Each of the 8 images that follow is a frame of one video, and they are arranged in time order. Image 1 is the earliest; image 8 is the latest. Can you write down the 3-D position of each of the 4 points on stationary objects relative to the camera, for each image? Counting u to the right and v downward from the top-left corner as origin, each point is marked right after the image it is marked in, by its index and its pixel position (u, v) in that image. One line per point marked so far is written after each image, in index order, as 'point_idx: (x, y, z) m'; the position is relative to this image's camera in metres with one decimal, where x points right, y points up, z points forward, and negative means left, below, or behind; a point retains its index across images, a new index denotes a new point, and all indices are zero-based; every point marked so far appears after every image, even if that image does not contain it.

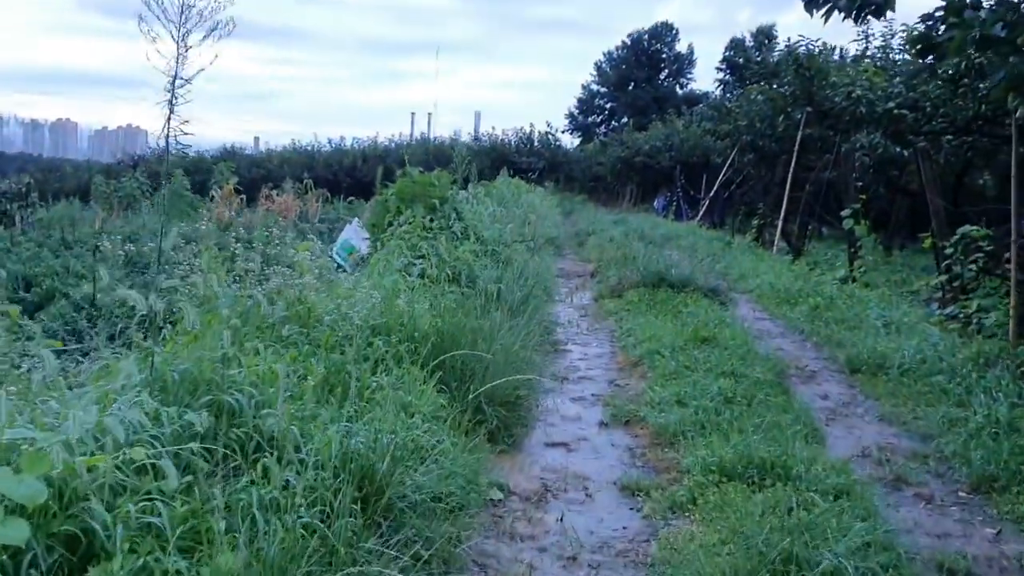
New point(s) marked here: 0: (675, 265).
0: (+1.2, +0.2, +9.7) m
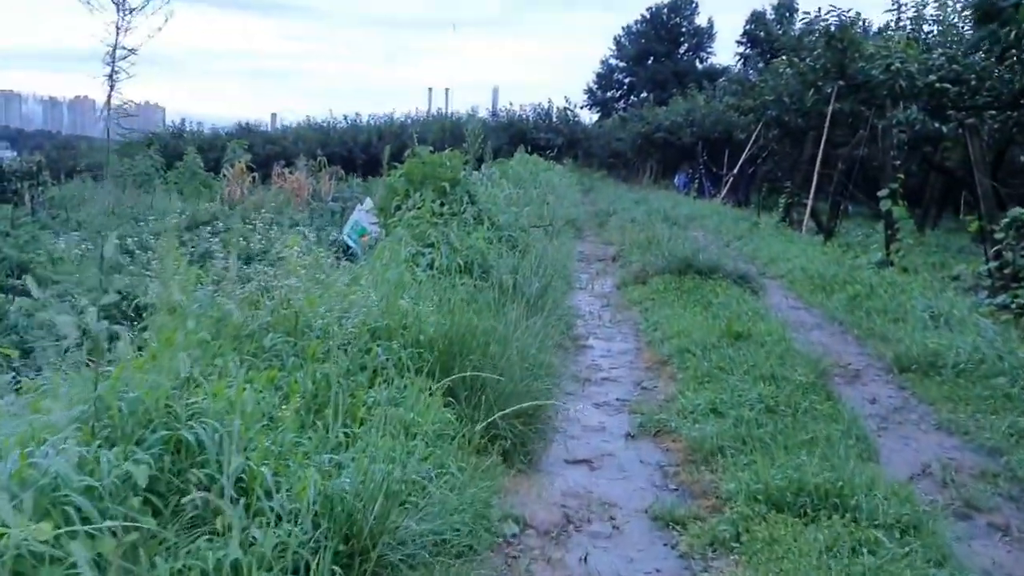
0: (+1.4, +0.3, +9.2) m
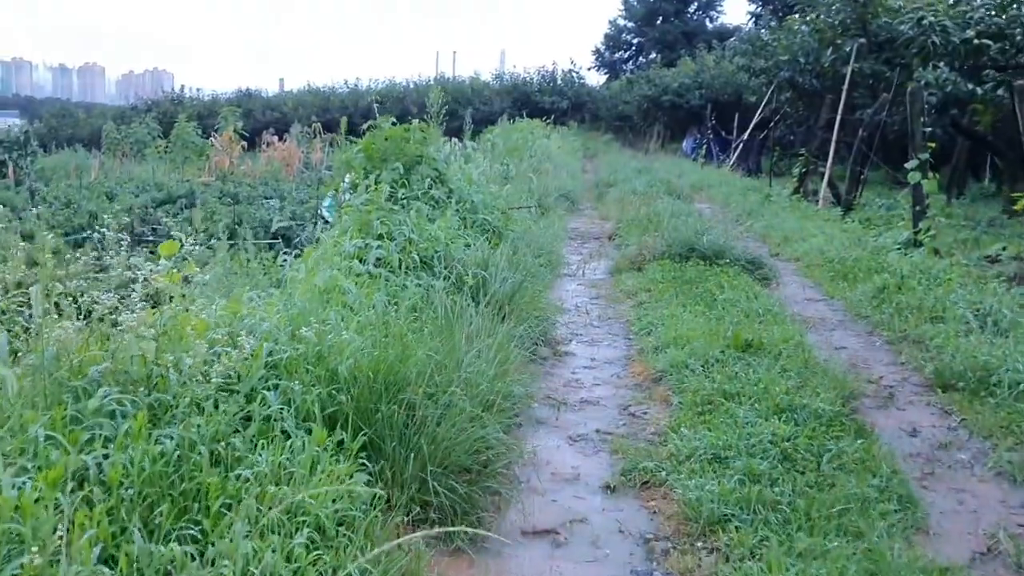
0: (+1.3, +0.4, +8.3) m
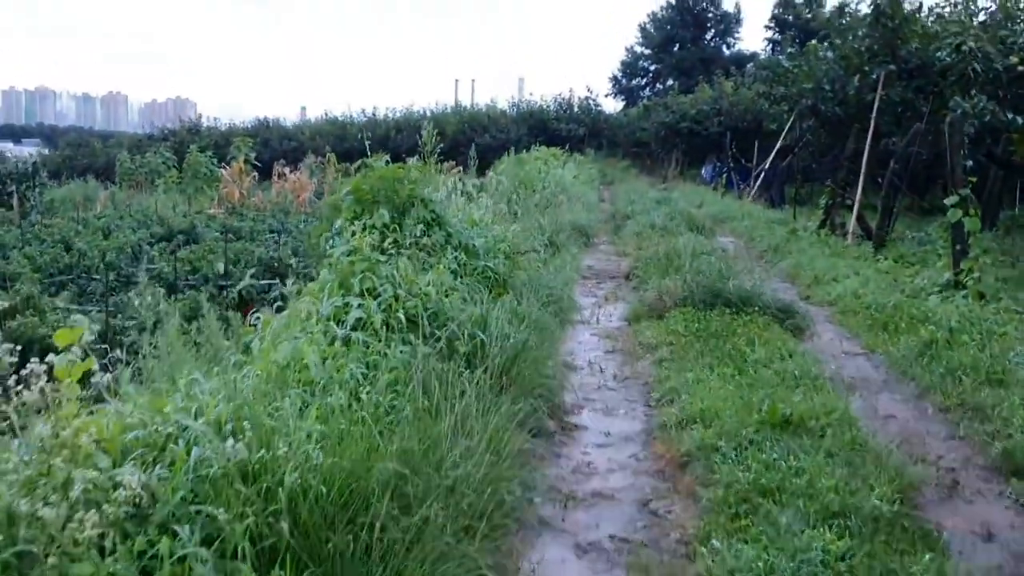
0: (+1.3, +0.1, +7.7) m
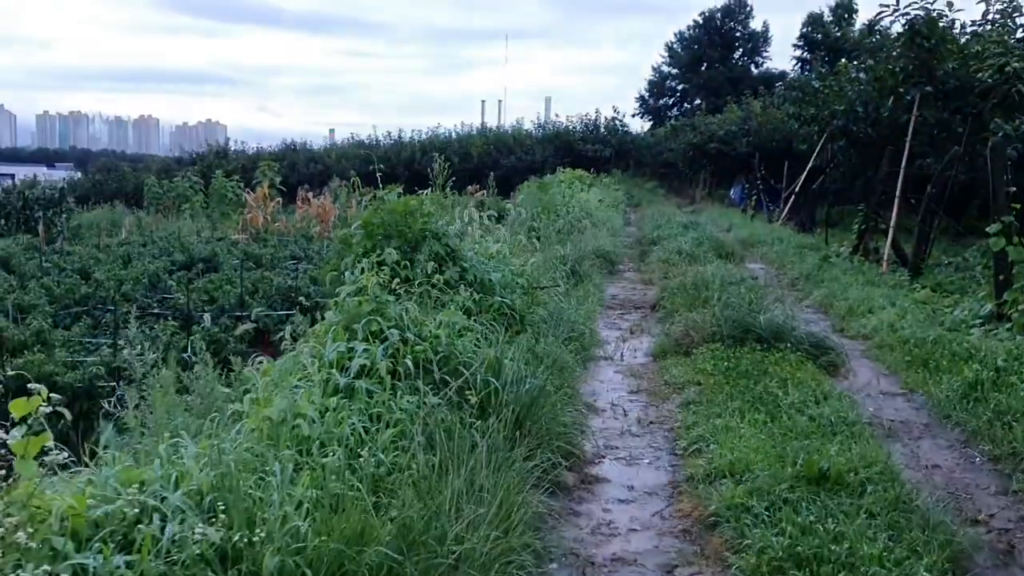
0: (+1.4, -0.1, +7.4) m
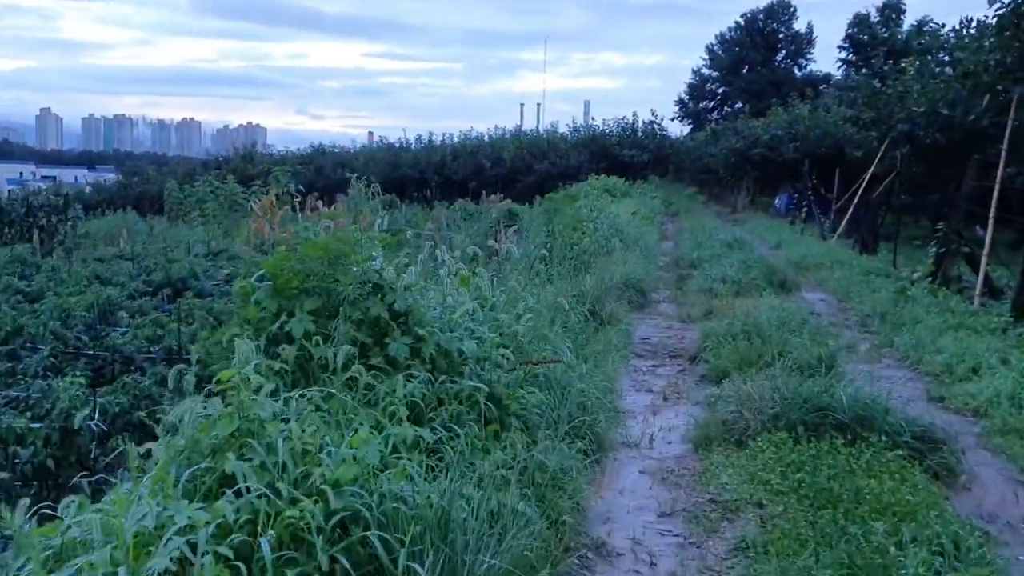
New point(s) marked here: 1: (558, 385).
0: (+1.4, -0.3, +5.8) m
1: (+0.2, -0.3, +4.4) m
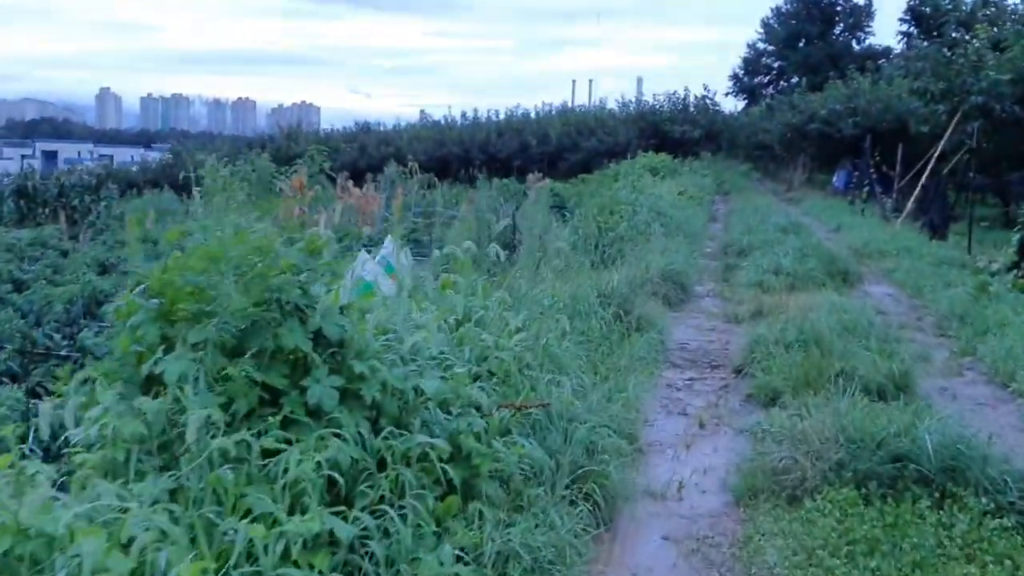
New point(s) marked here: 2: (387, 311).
0: (+1.5, -0.3, +4.8) m
1: (+0.1, -0.3, +3.4) m
2: (-0.3, 0.0, +3.2) m
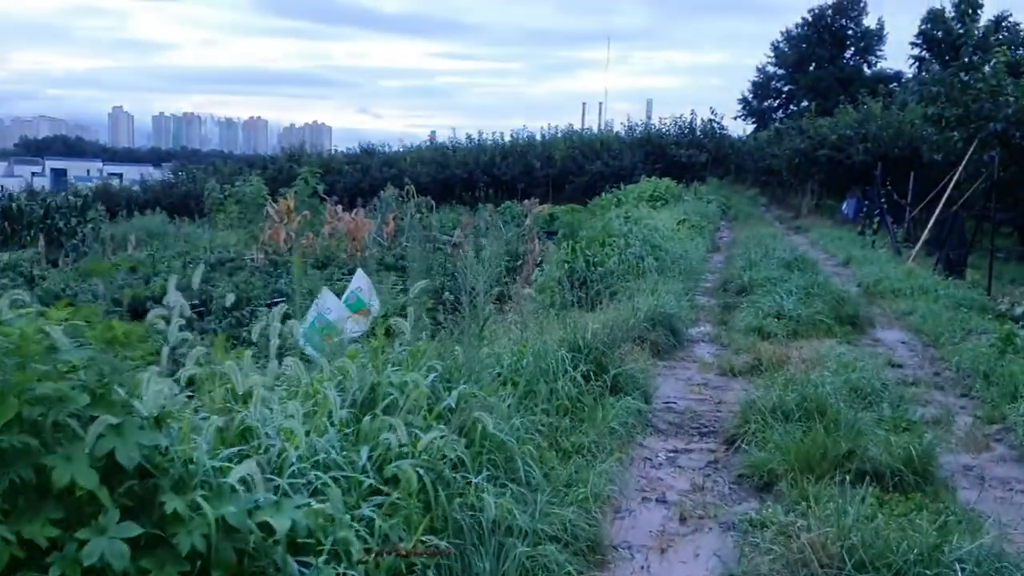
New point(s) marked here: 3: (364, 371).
0: (+1.3, -0.5, +4.0) m
1: (0.0, -0.5, +2.7) m
2: (-0.5, -0.2, +2.5) m
3: (-0.3, -0.2, +3.1) m
